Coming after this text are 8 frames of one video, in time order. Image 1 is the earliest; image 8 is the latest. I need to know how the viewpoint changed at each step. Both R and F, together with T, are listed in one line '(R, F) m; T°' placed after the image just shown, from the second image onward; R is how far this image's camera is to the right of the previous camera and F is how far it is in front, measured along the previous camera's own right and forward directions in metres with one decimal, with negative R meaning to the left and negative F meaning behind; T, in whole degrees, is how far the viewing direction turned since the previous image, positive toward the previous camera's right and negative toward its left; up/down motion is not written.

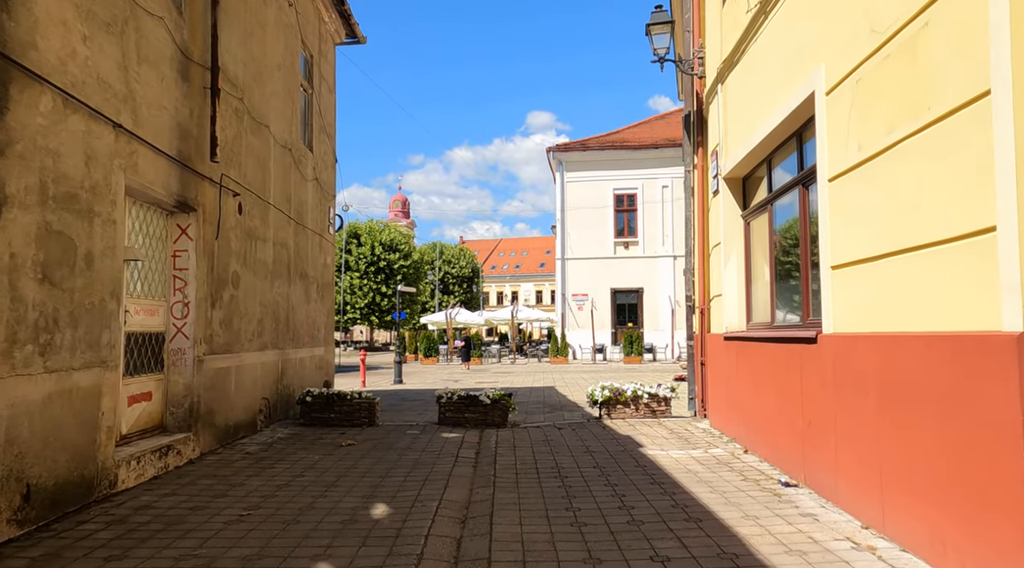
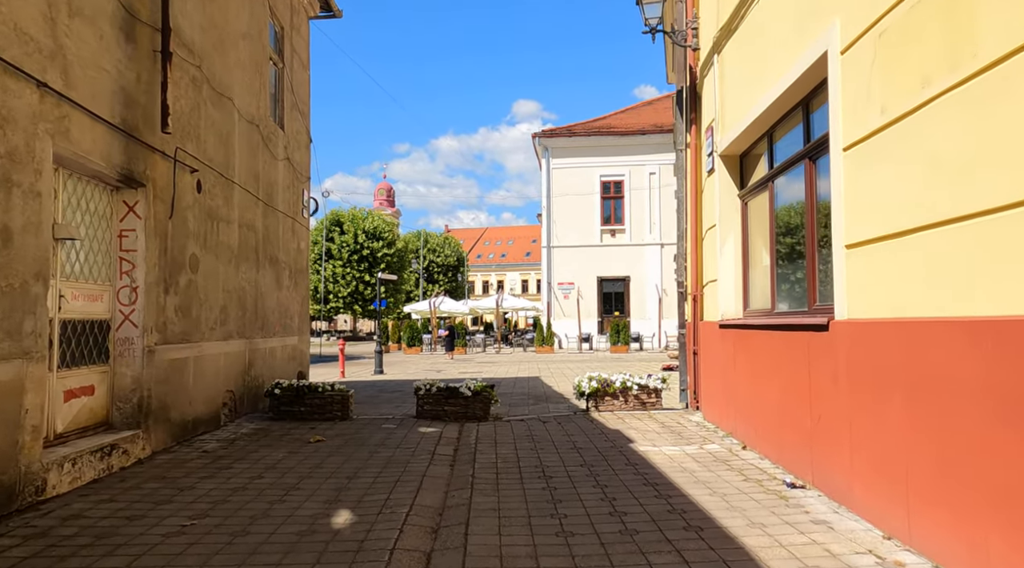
(+0.1, +0.6) m; +1°
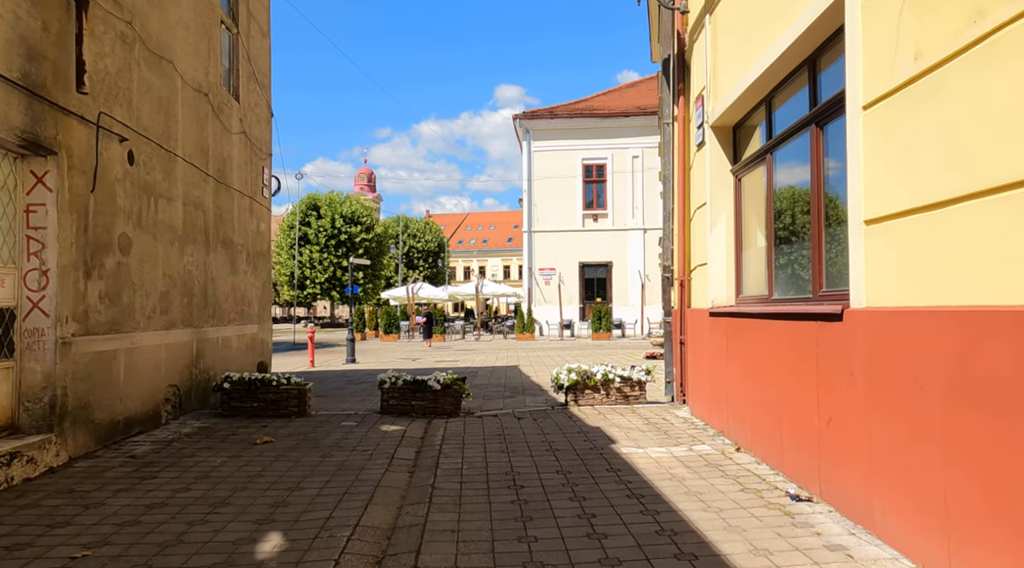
(+0.1, +0.8) m; +1°
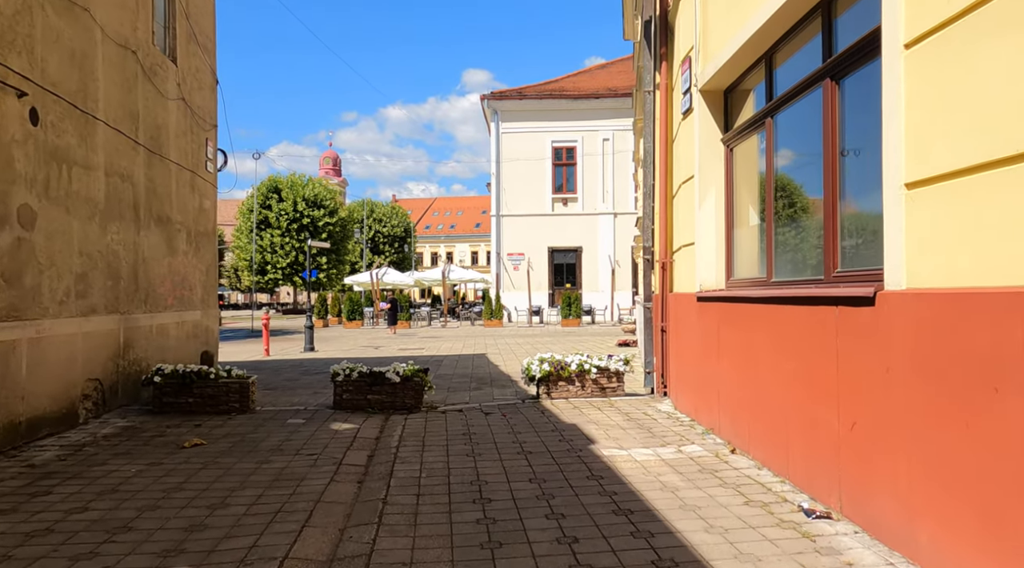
(0.0, +0.9) m; +2°
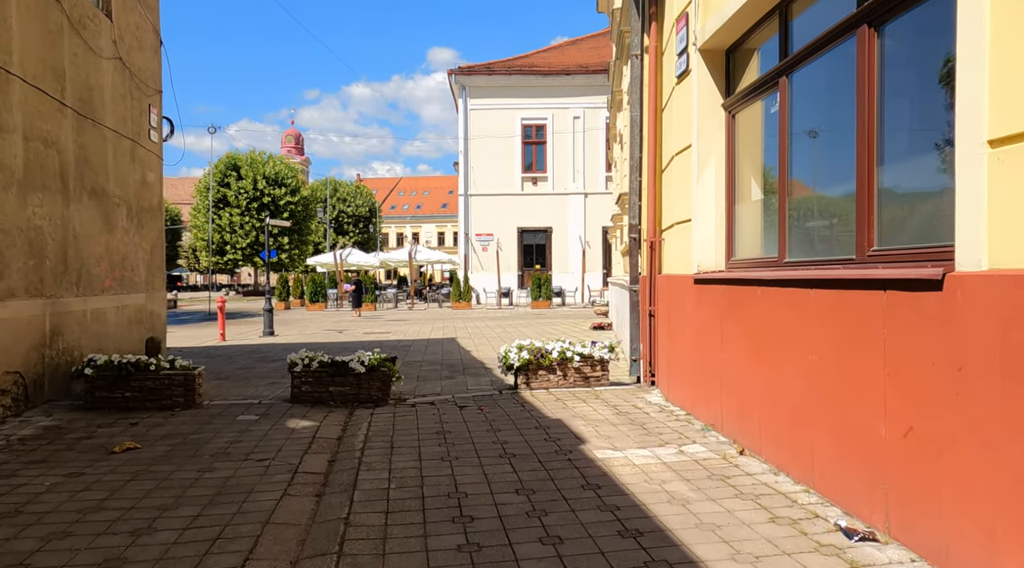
(-0.1, +0.8) m; +3°
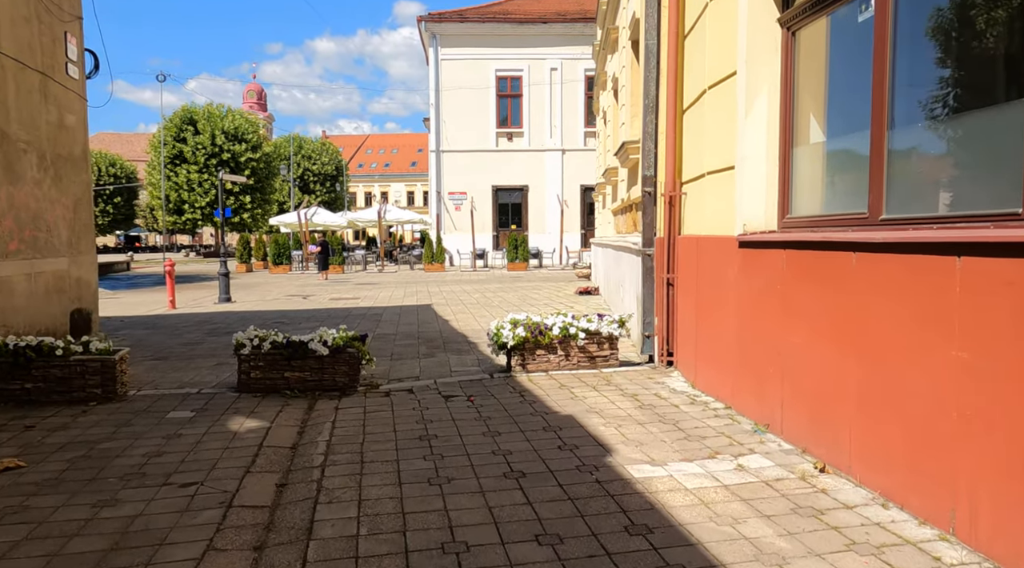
(-0.2, +1.4) m; +2°
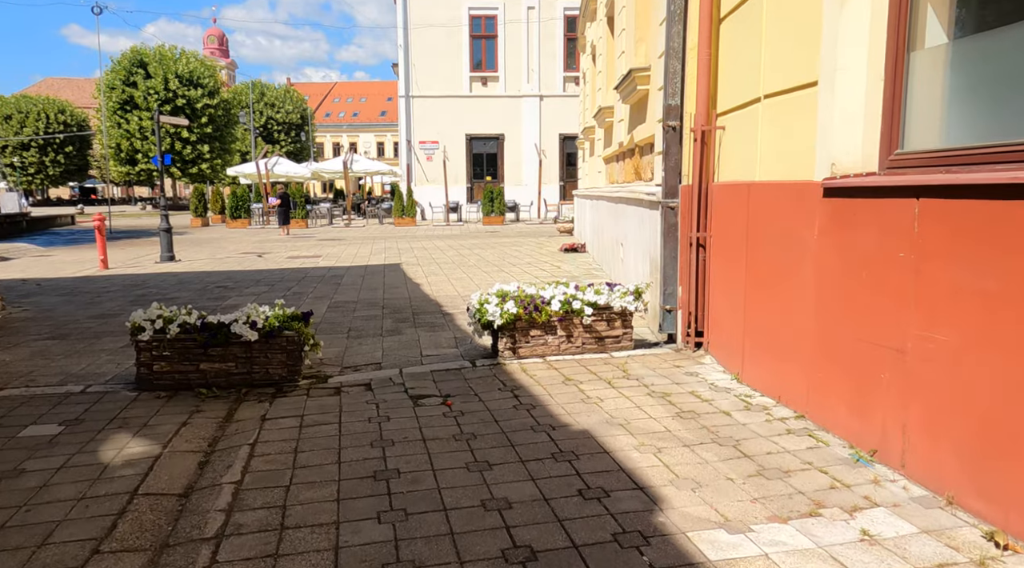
(-0.1, +1.7) m; +2°
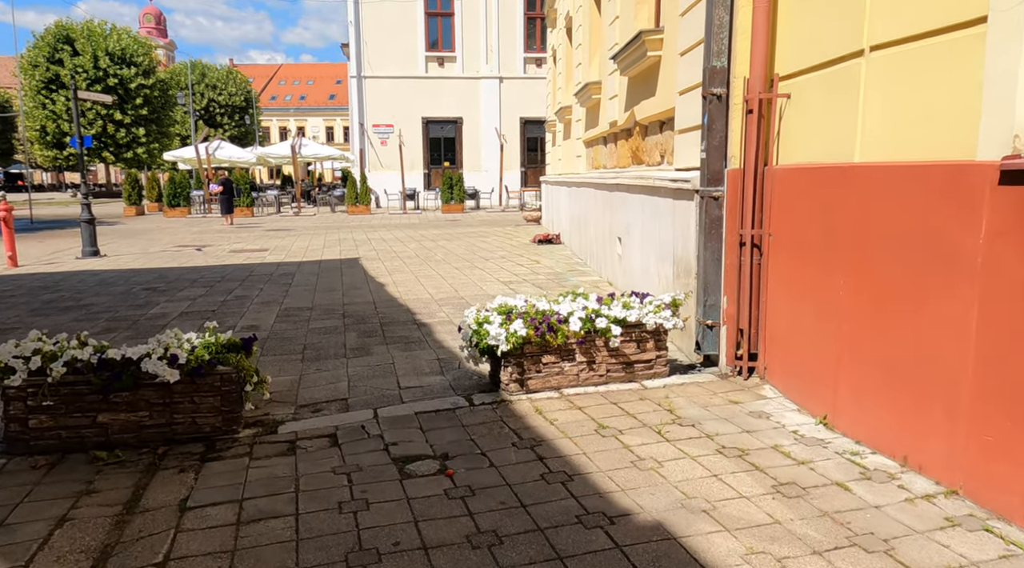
(-0.3, +1.3) m; +4°
